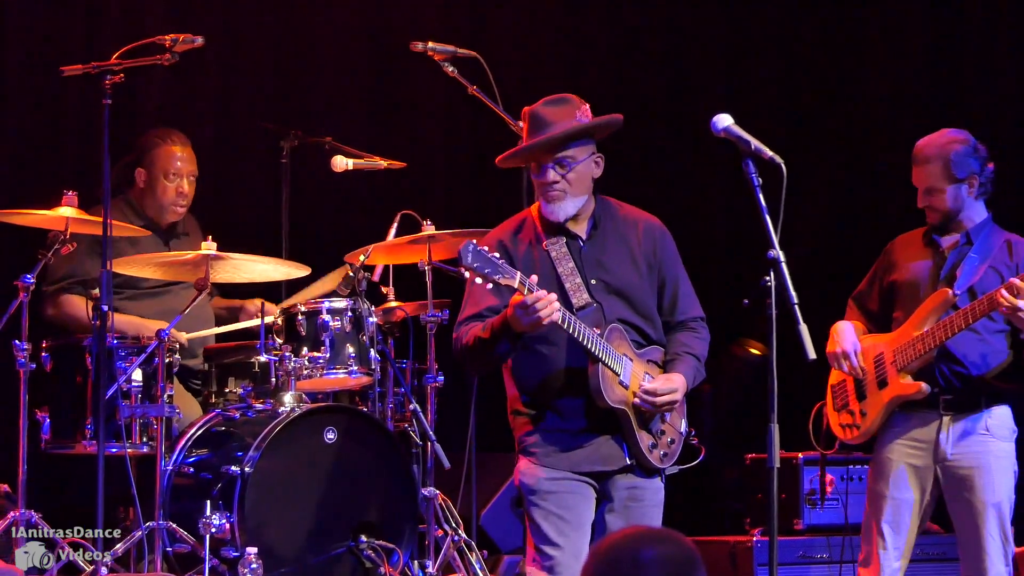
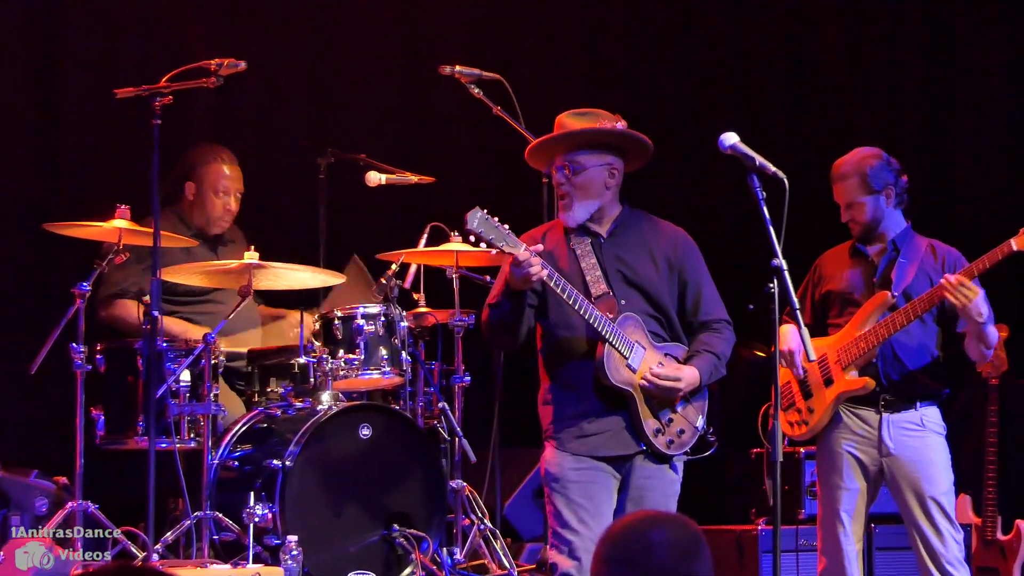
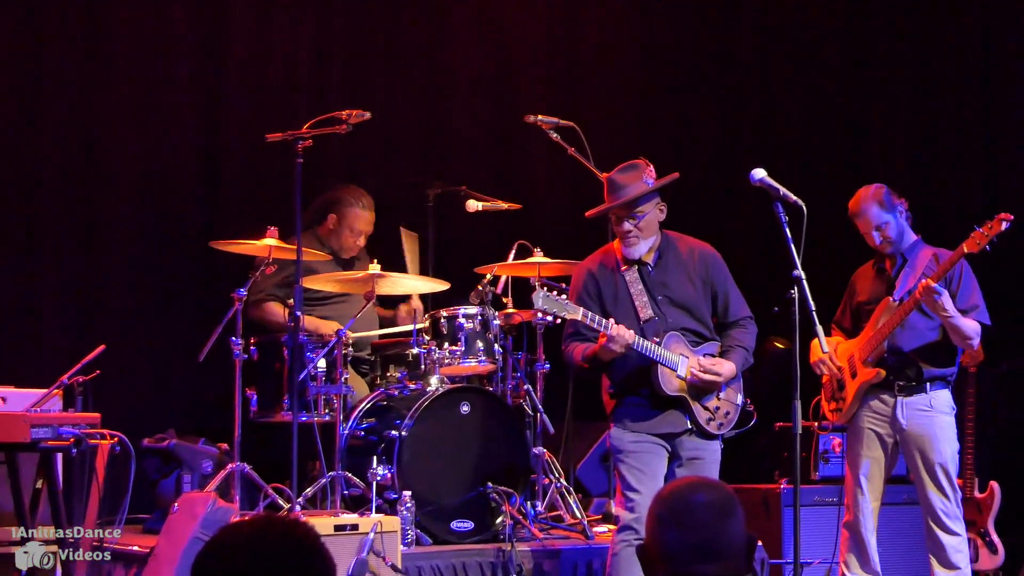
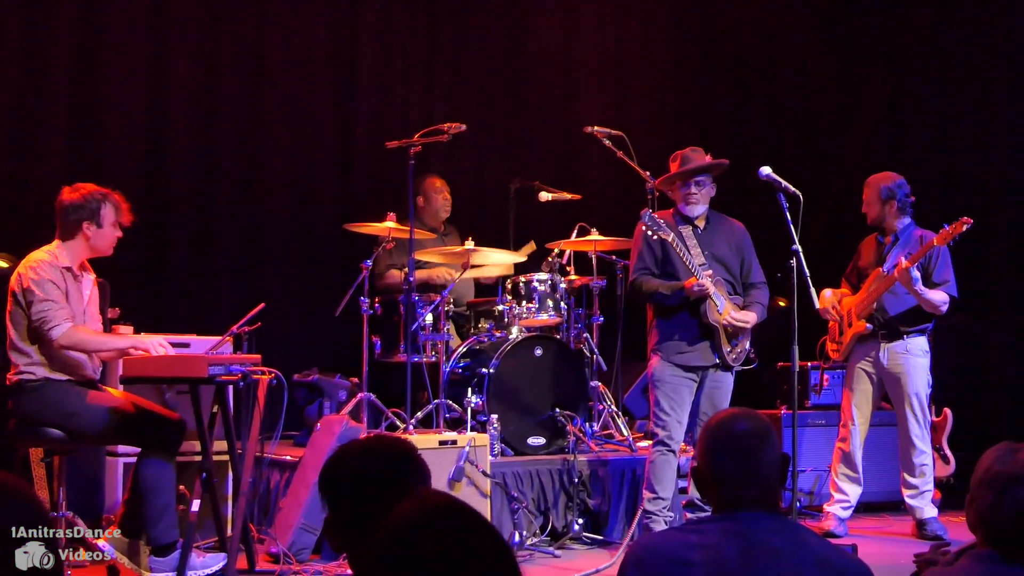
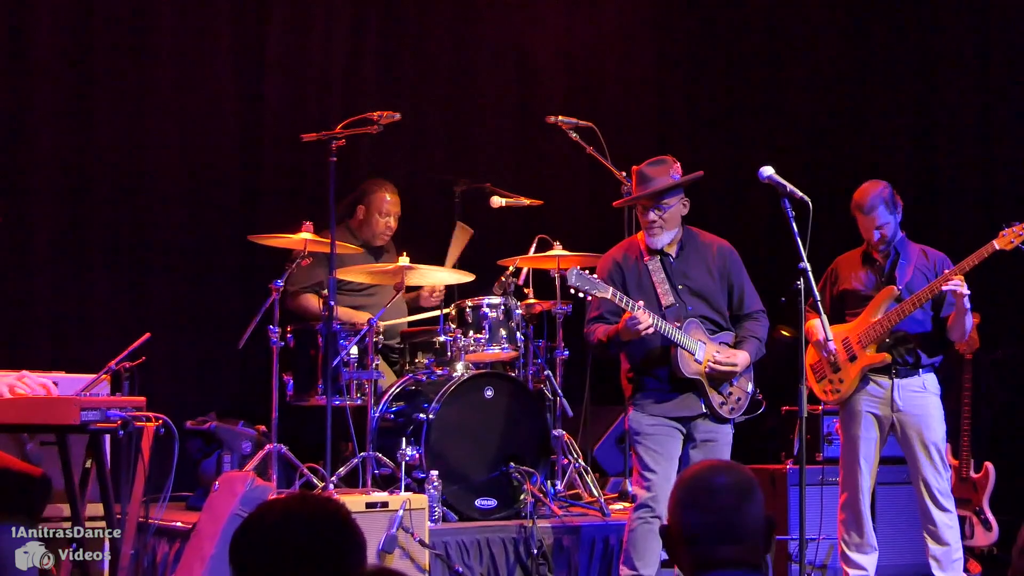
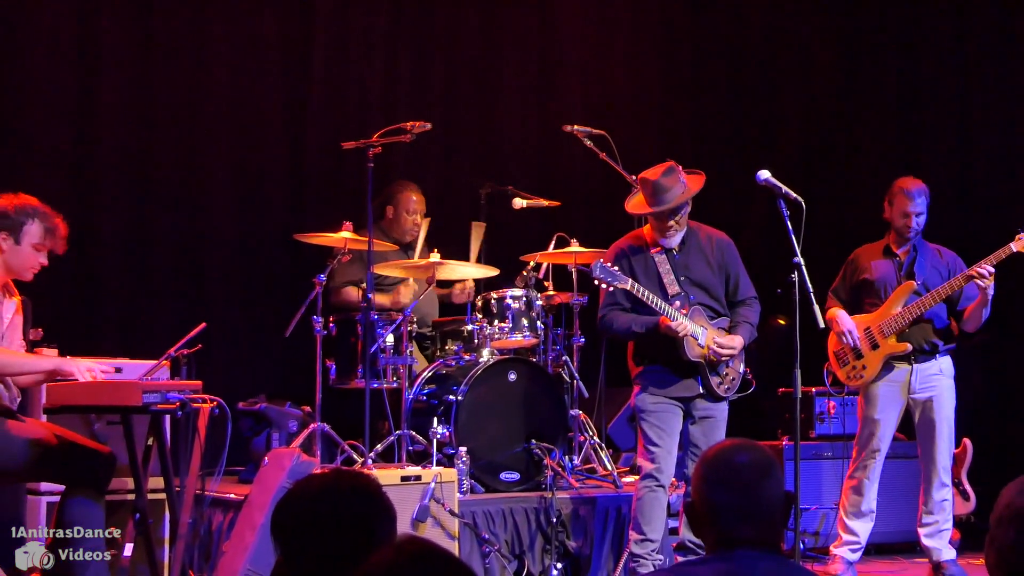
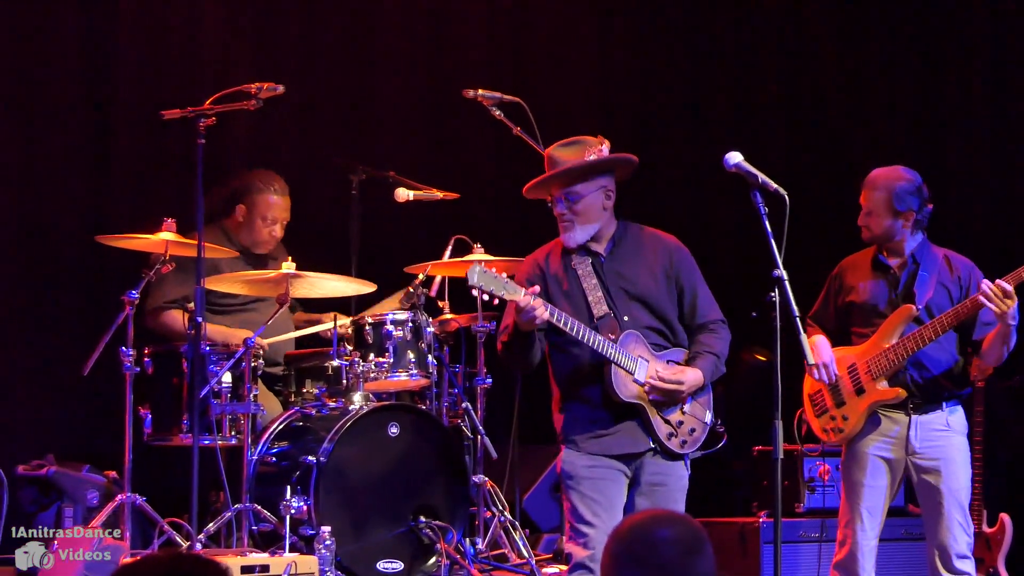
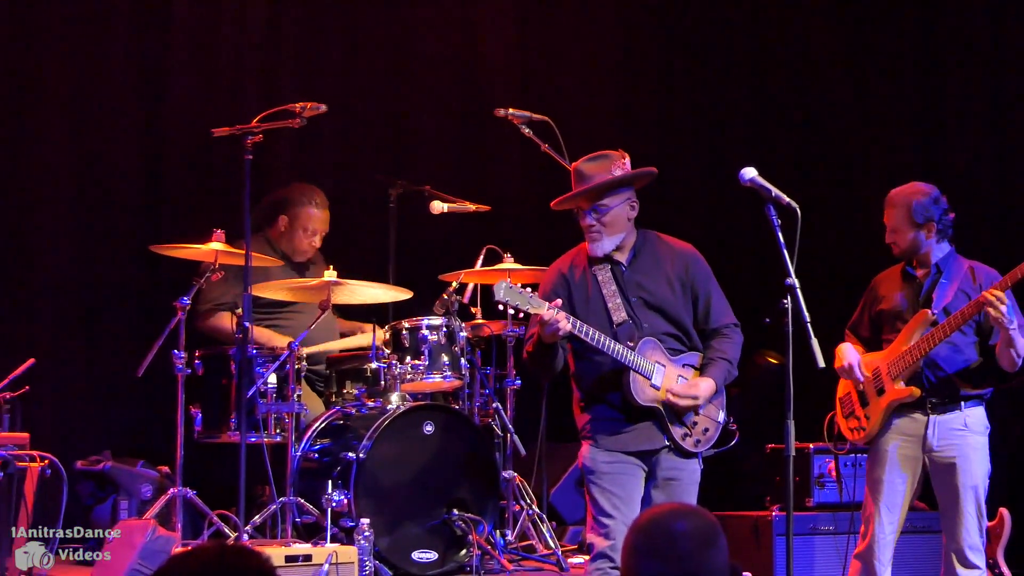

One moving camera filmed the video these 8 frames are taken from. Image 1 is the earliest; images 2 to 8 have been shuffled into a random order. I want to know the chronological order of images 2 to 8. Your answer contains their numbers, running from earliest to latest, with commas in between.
2, 7, 8, 3, 5, 6, 4
